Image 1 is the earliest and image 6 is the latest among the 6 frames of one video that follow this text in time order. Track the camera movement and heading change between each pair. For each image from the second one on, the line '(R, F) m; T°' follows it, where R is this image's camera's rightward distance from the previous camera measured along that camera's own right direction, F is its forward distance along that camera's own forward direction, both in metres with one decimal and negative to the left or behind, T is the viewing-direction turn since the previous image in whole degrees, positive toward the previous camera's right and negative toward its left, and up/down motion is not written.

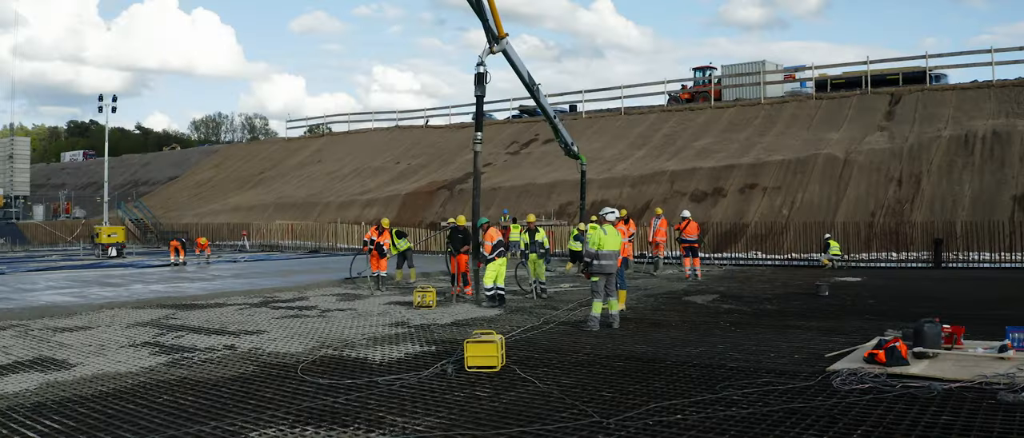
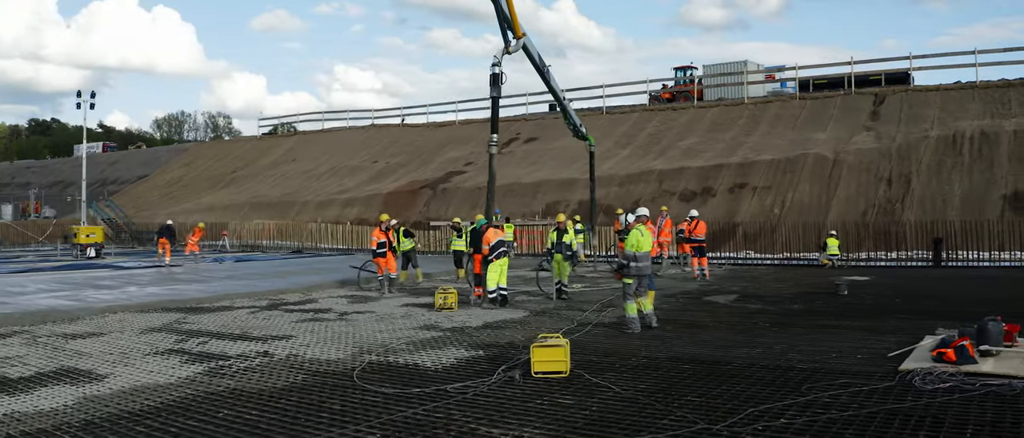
(-1.1, +0.4) m; +3°
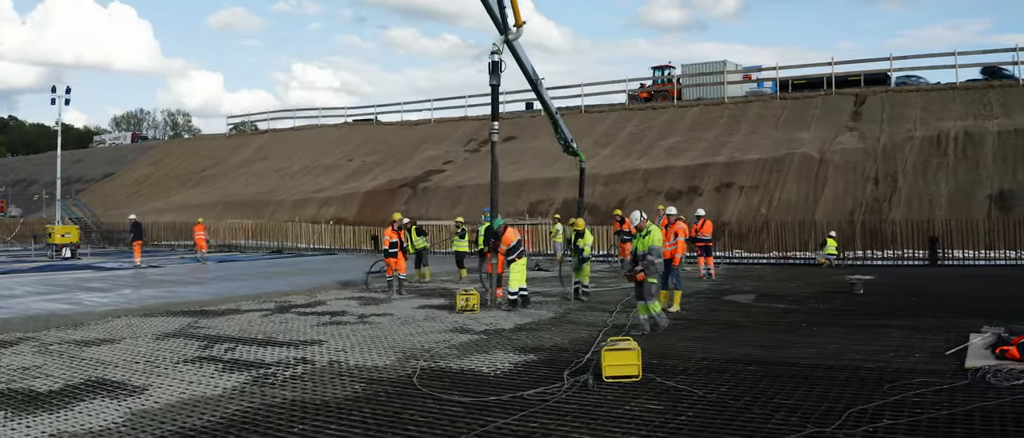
(-1.1, +0.4) m; +3°
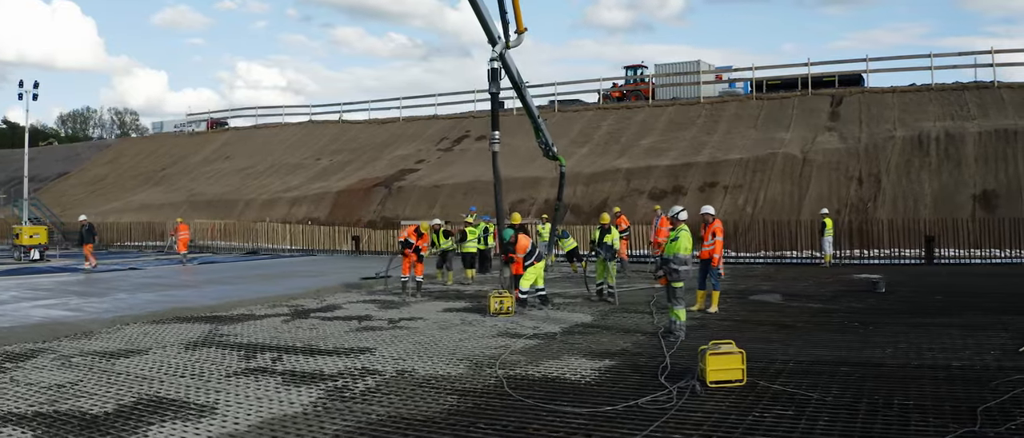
(-1.4, +0.6) m; +4°
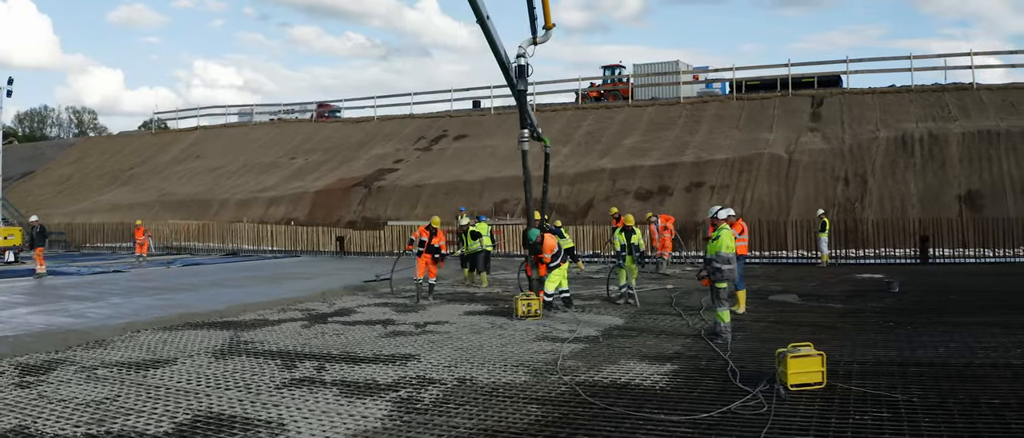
(-1.0, +0.4) m; +3°
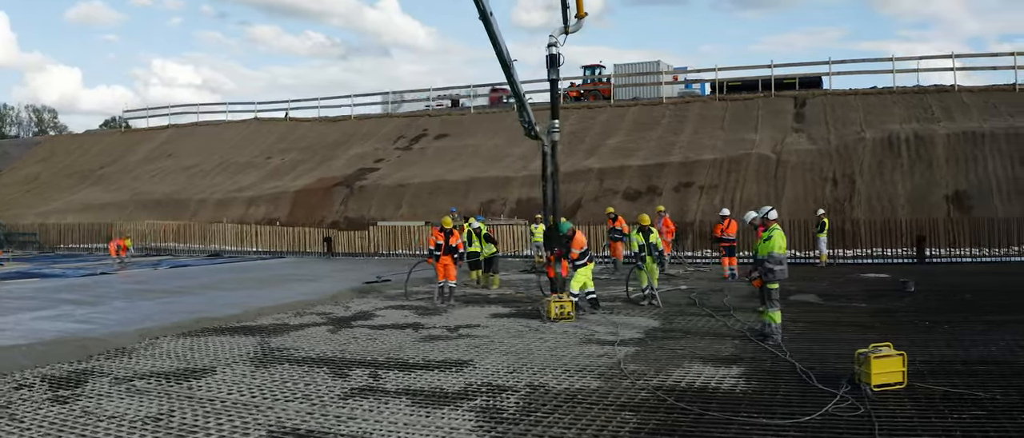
(-1.0, +0.3) m; +3°
